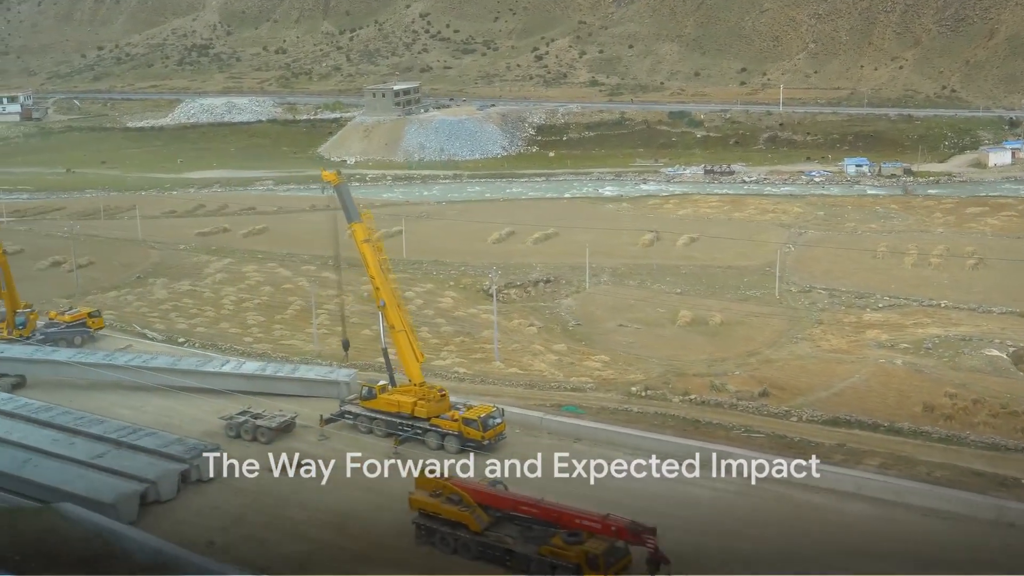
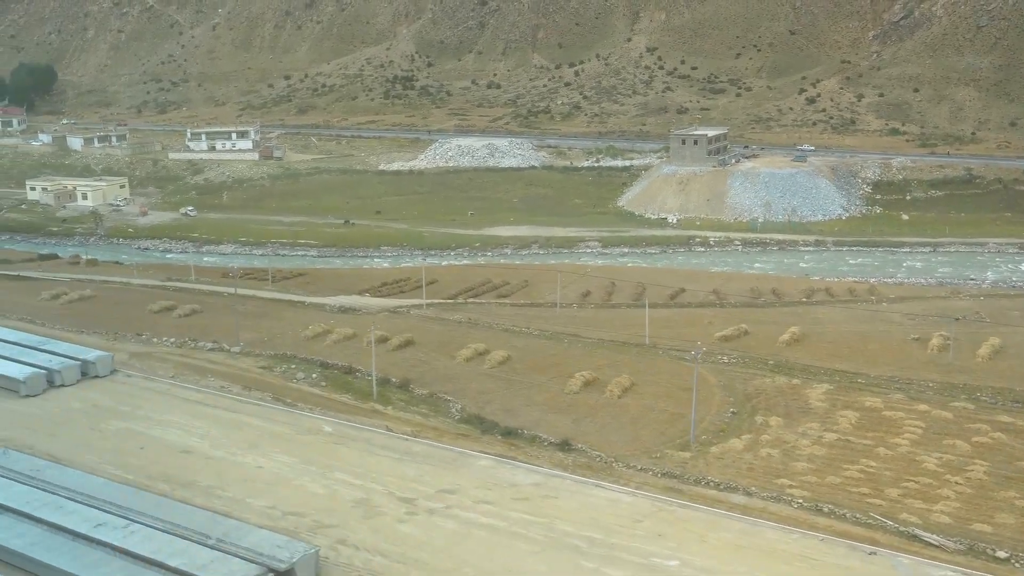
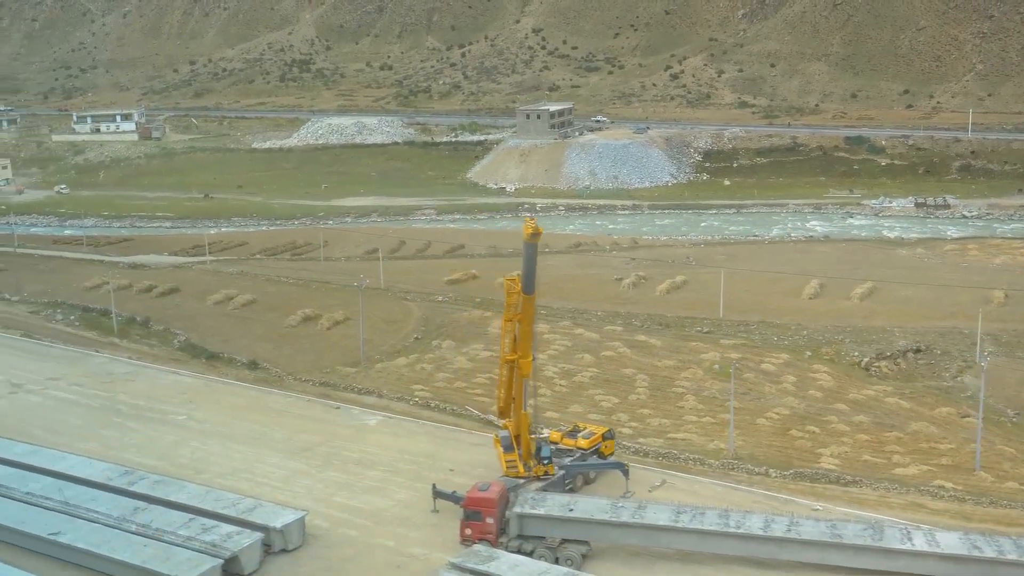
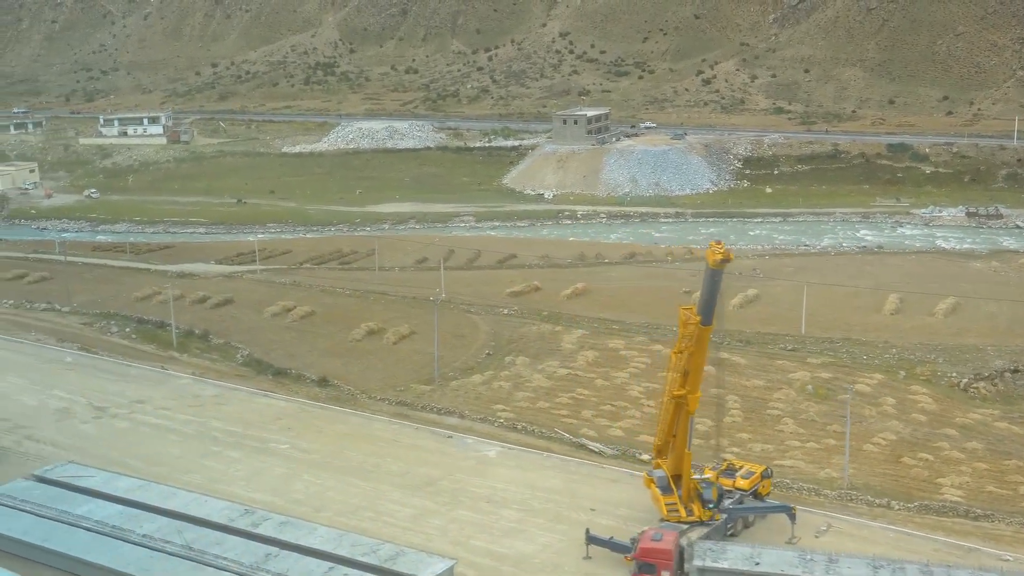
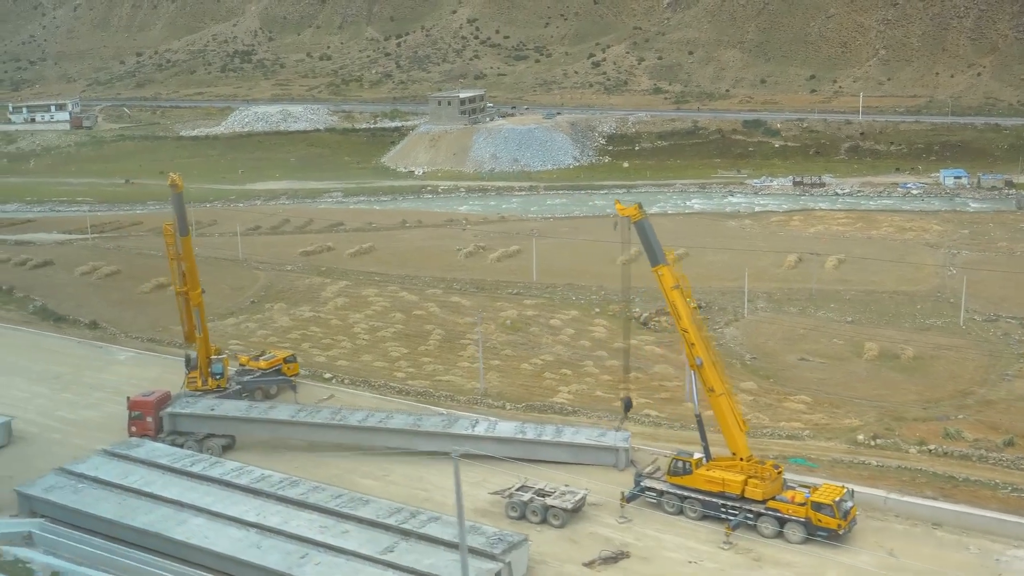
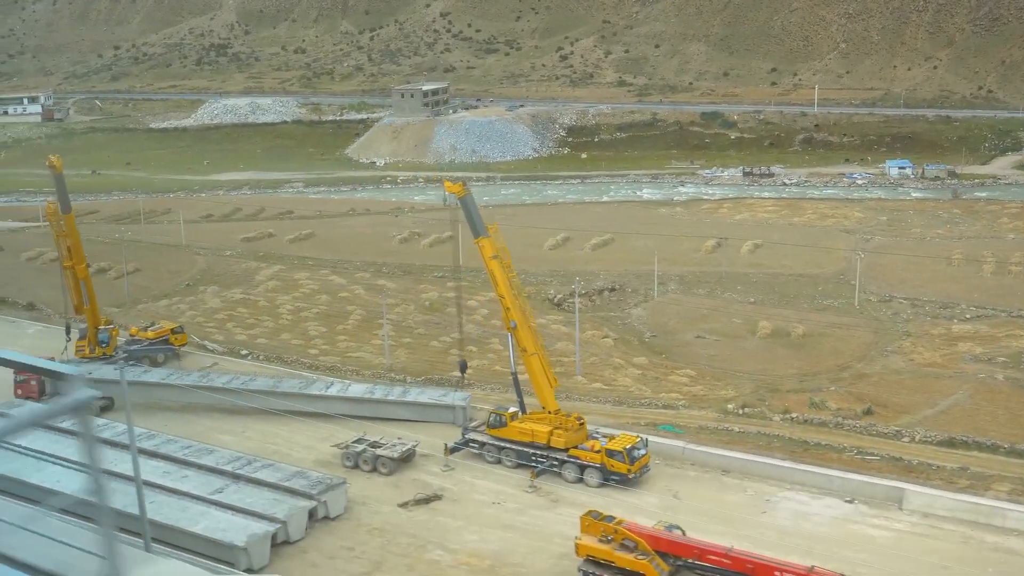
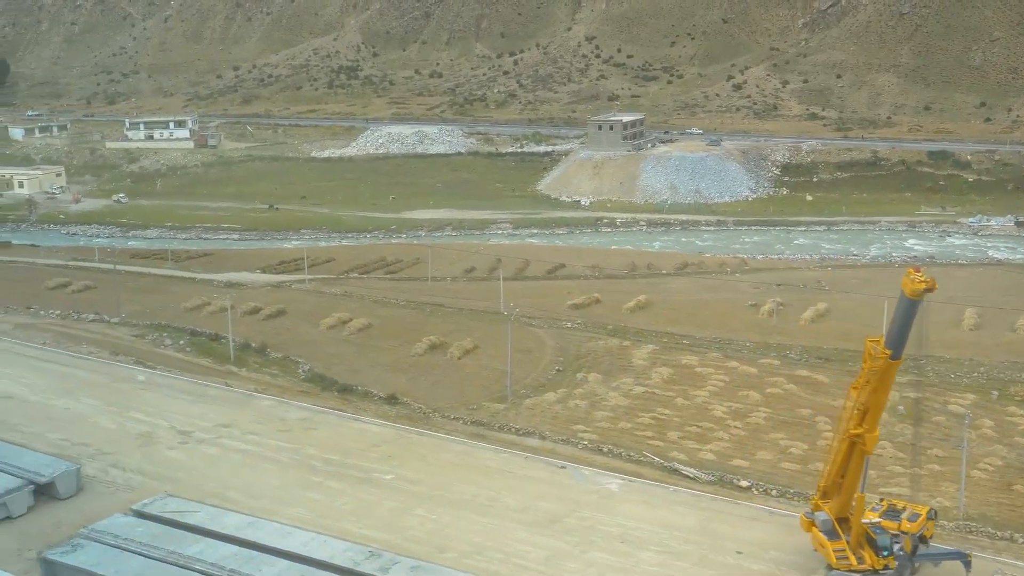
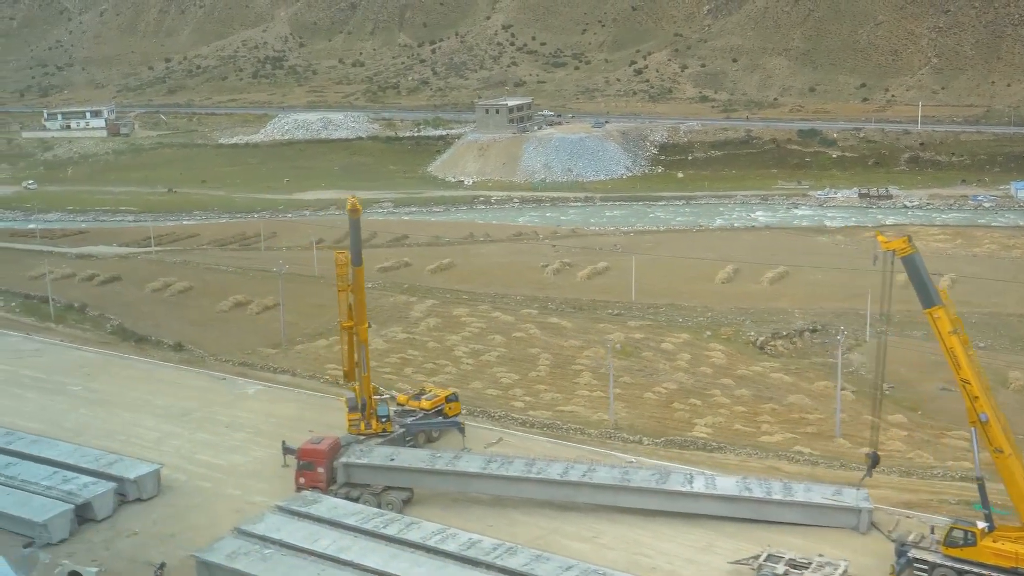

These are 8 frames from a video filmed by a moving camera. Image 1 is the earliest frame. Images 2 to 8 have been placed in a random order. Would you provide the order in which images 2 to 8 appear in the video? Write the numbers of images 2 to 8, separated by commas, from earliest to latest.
6, 5, 8, 3, 4, 7, 2
